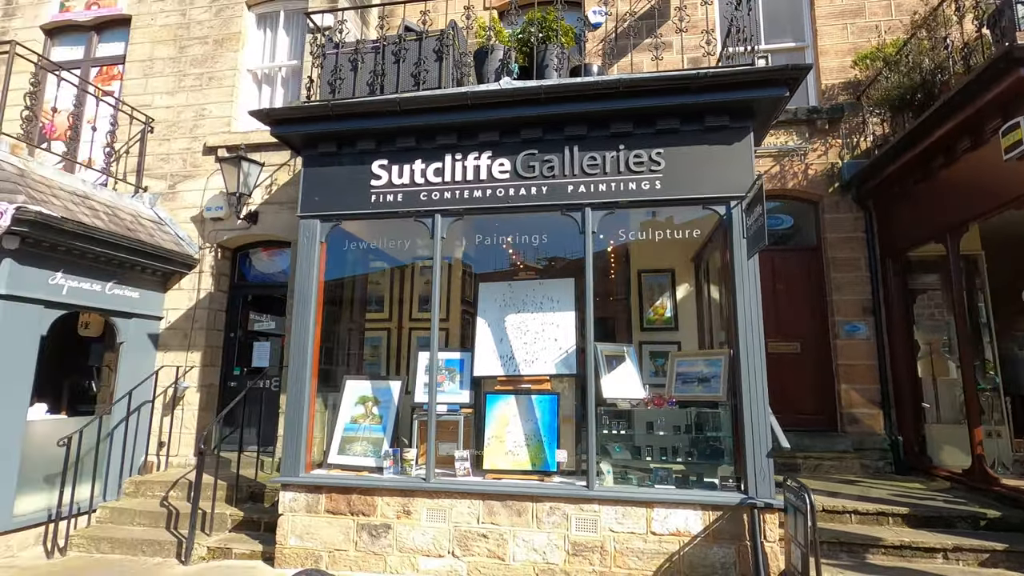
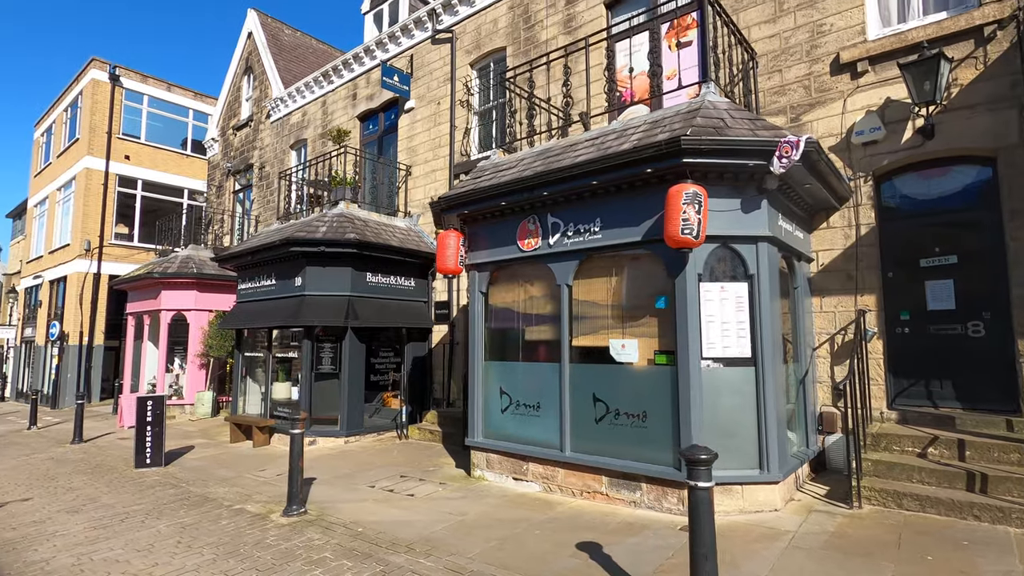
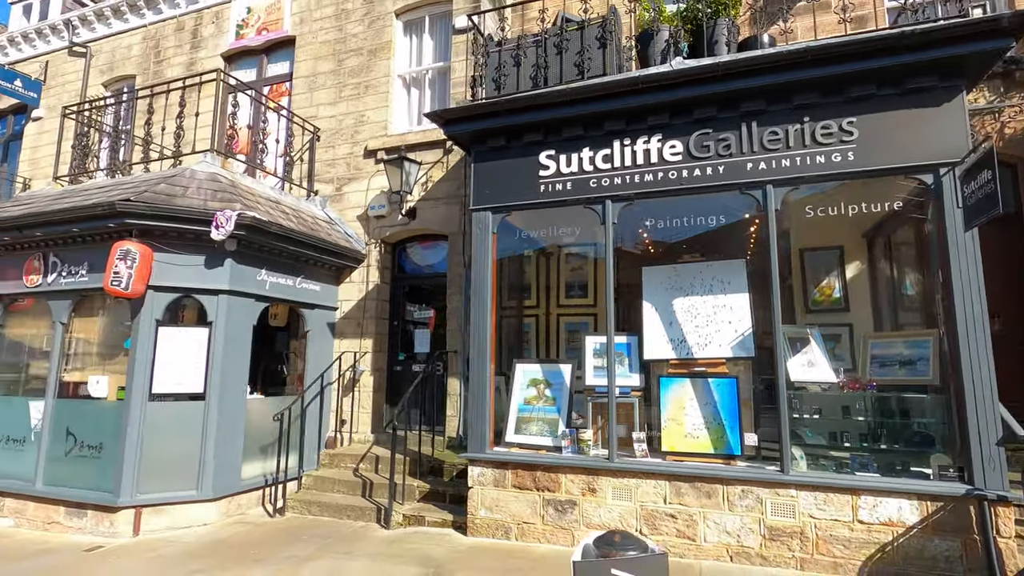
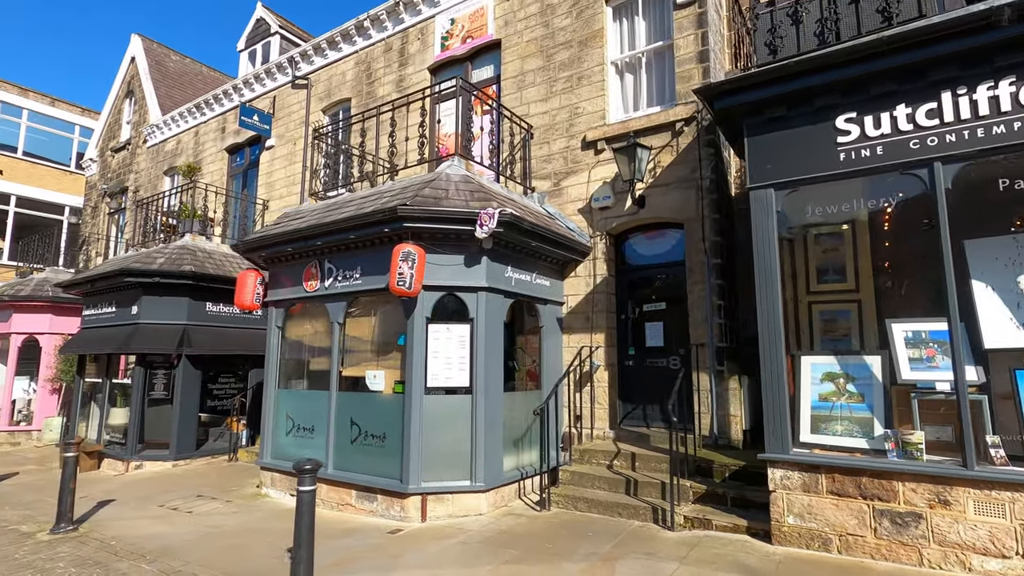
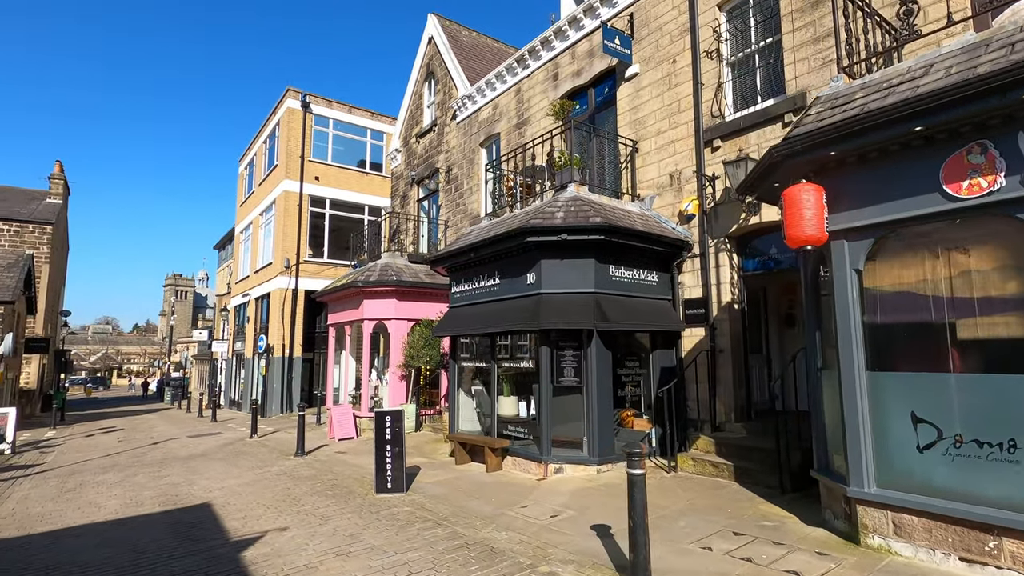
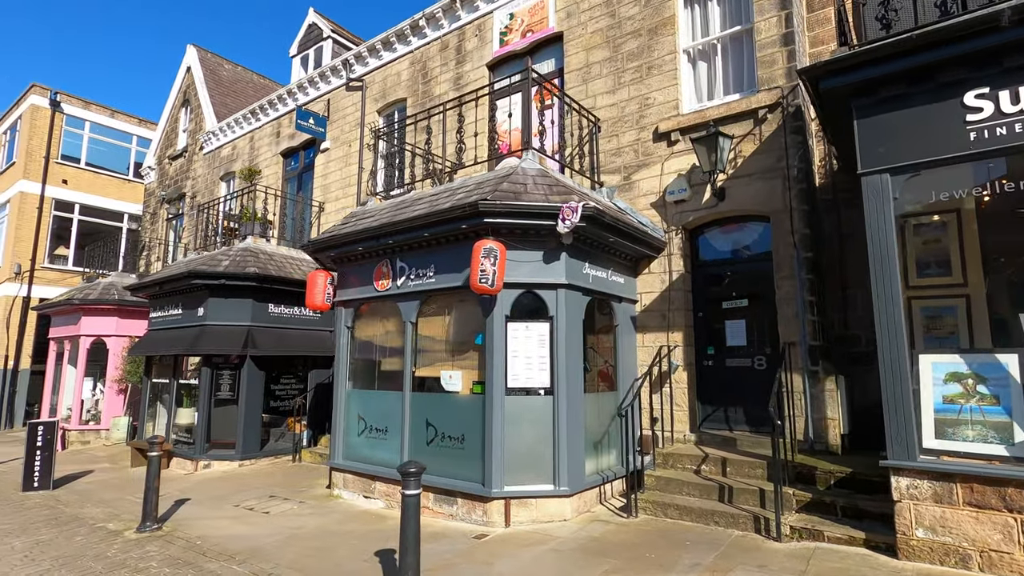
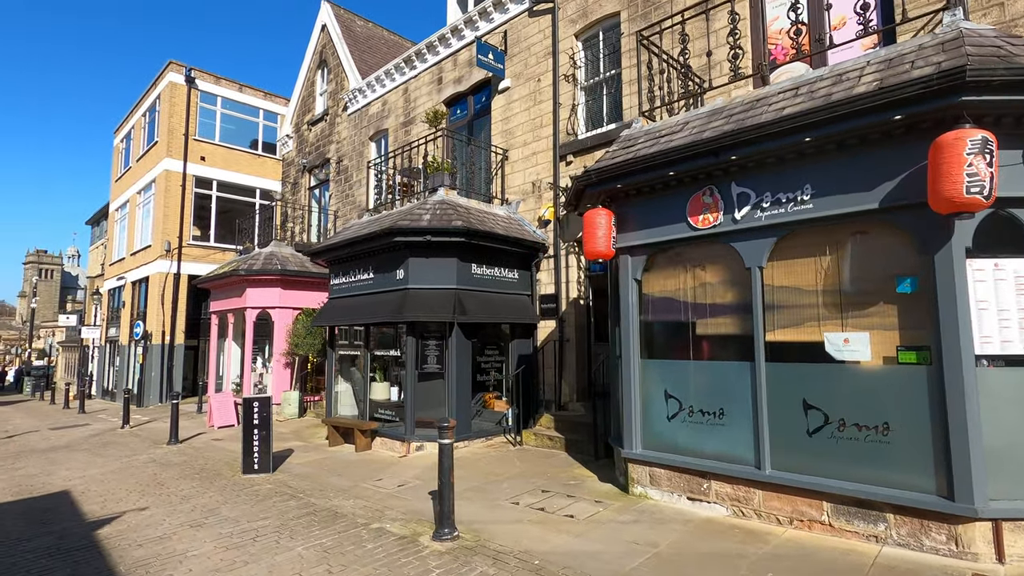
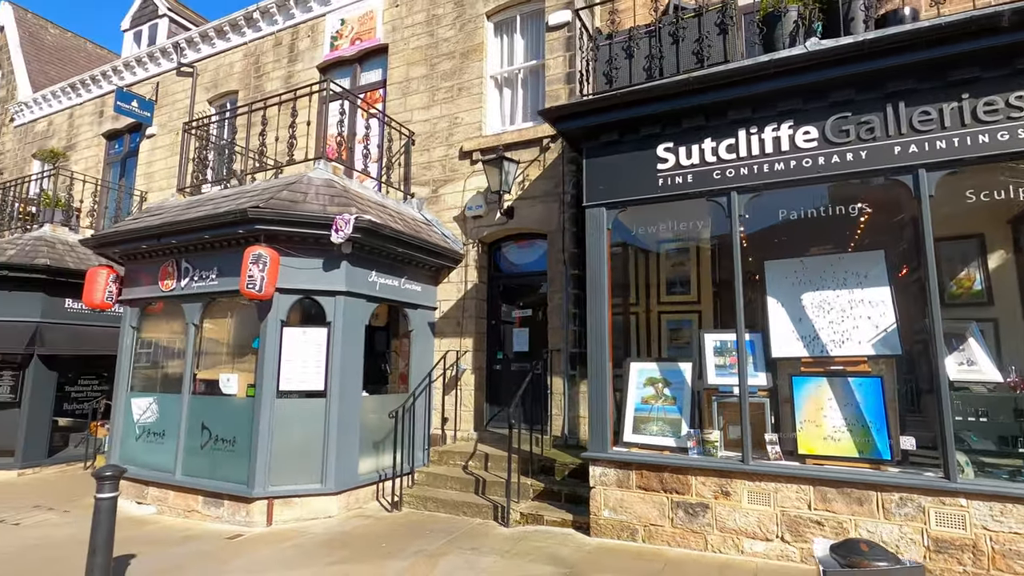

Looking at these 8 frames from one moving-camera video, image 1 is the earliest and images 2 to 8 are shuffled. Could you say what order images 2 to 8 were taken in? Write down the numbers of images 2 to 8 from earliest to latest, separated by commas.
3, 8, 4, 6, 2, 7, 5
